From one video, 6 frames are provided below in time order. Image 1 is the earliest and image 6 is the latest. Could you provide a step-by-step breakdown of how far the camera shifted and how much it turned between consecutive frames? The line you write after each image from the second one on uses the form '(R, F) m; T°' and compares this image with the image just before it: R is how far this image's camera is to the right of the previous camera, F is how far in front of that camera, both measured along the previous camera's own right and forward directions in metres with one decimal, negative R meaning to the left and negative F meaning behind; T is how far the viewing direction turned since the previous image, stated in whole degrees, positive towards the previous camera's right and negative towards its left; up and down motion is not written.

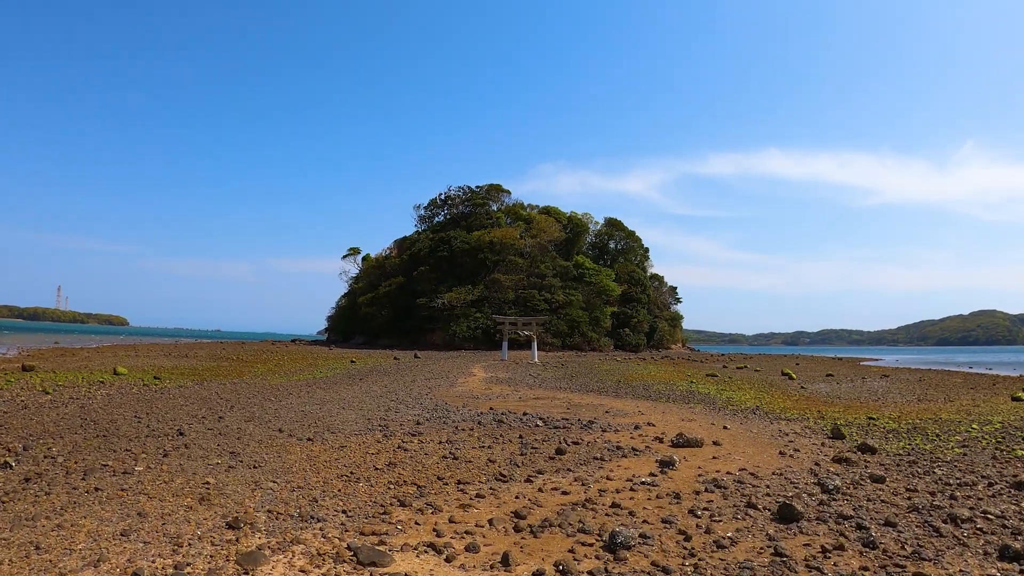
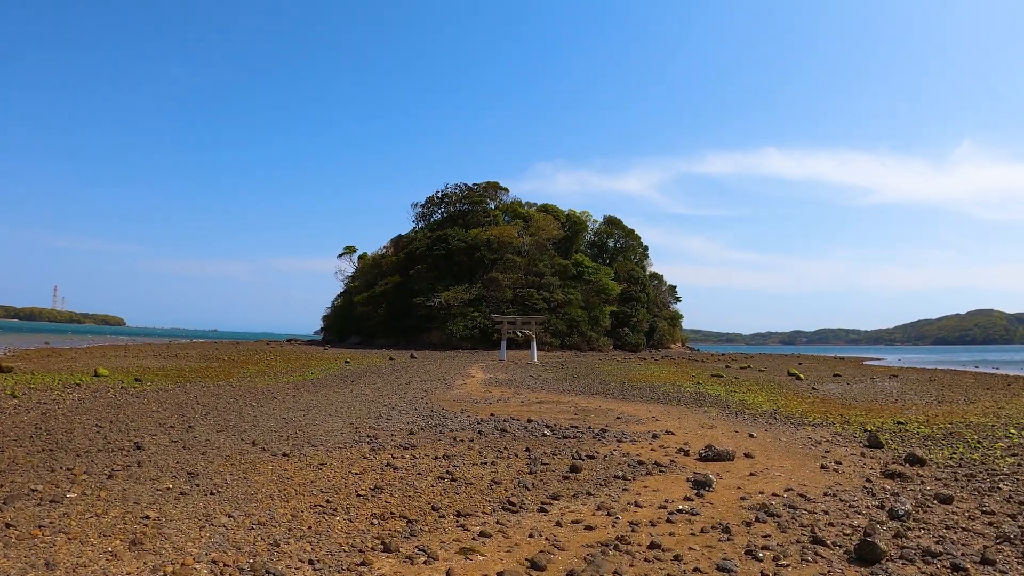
(-0.1, +1.4) m; 0°
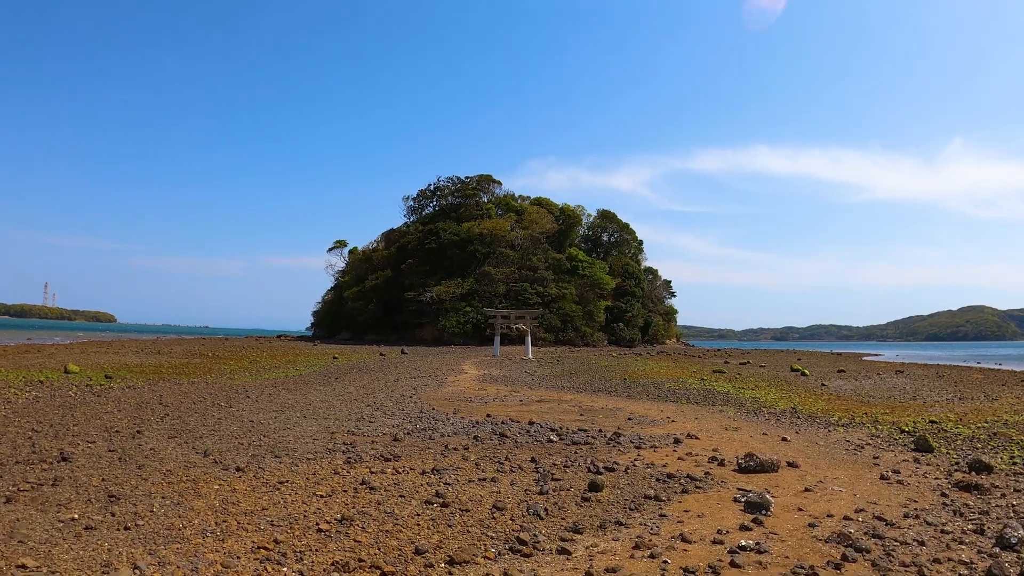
(-0.2, +1.6) m; +1°
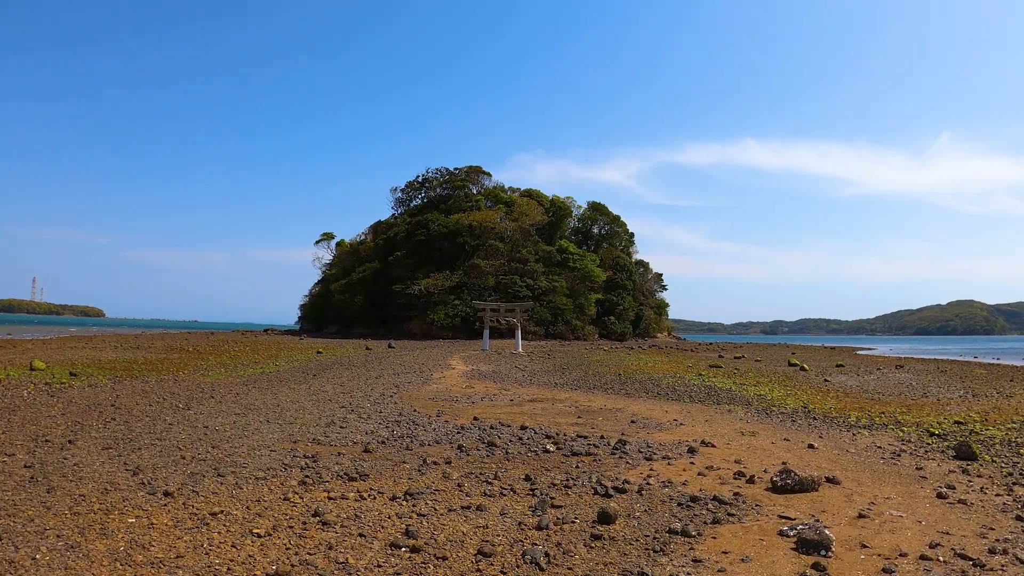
(0.0, +1.4) m; +1°
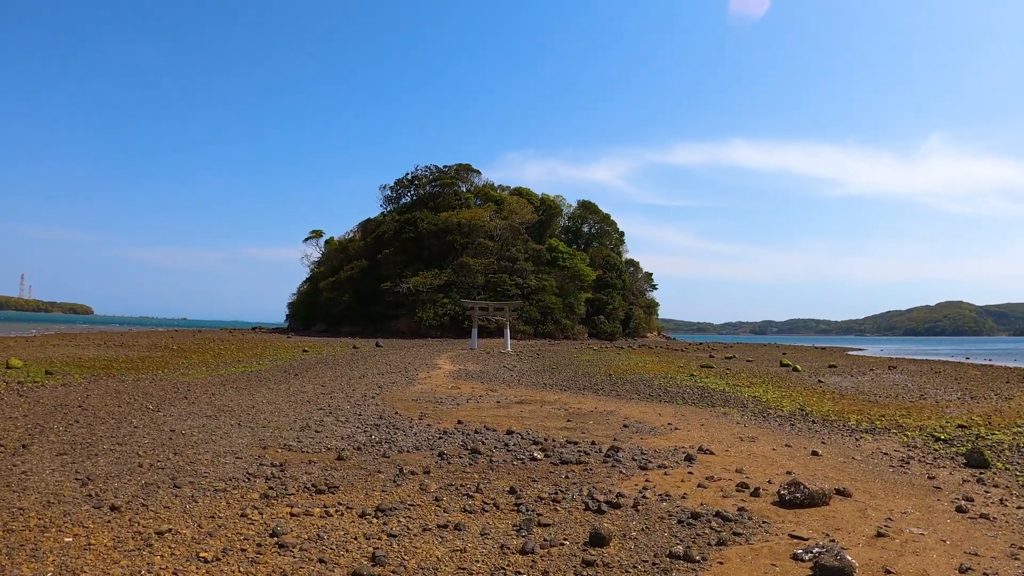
(+0.1, +0.6) m; +1°
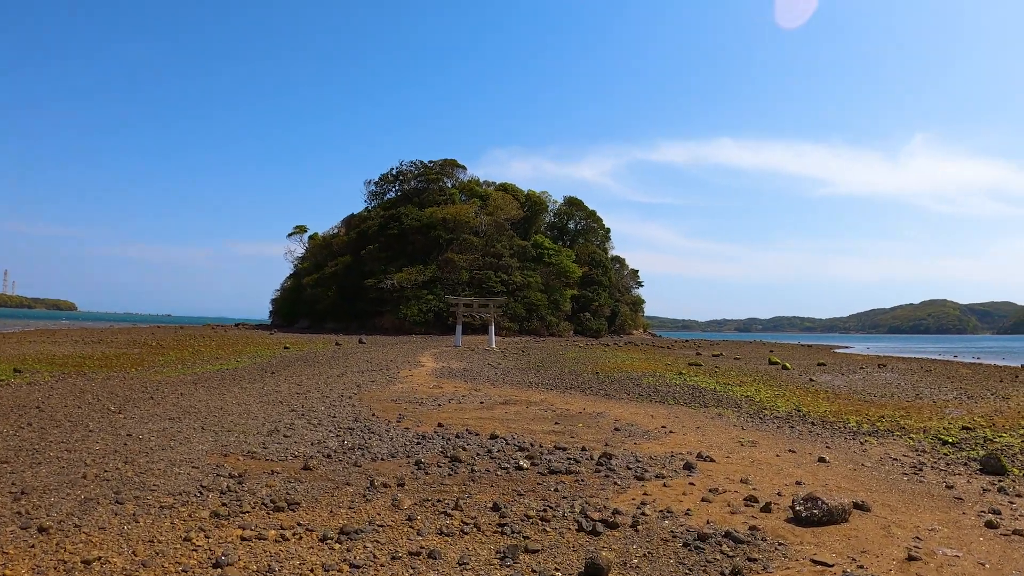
(0.0, +0.7) m; +1°
